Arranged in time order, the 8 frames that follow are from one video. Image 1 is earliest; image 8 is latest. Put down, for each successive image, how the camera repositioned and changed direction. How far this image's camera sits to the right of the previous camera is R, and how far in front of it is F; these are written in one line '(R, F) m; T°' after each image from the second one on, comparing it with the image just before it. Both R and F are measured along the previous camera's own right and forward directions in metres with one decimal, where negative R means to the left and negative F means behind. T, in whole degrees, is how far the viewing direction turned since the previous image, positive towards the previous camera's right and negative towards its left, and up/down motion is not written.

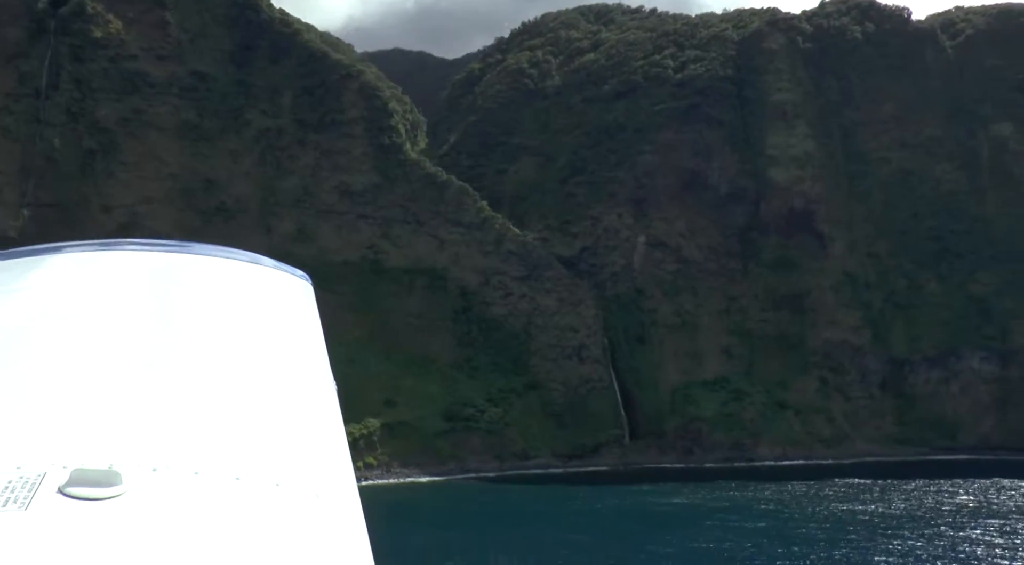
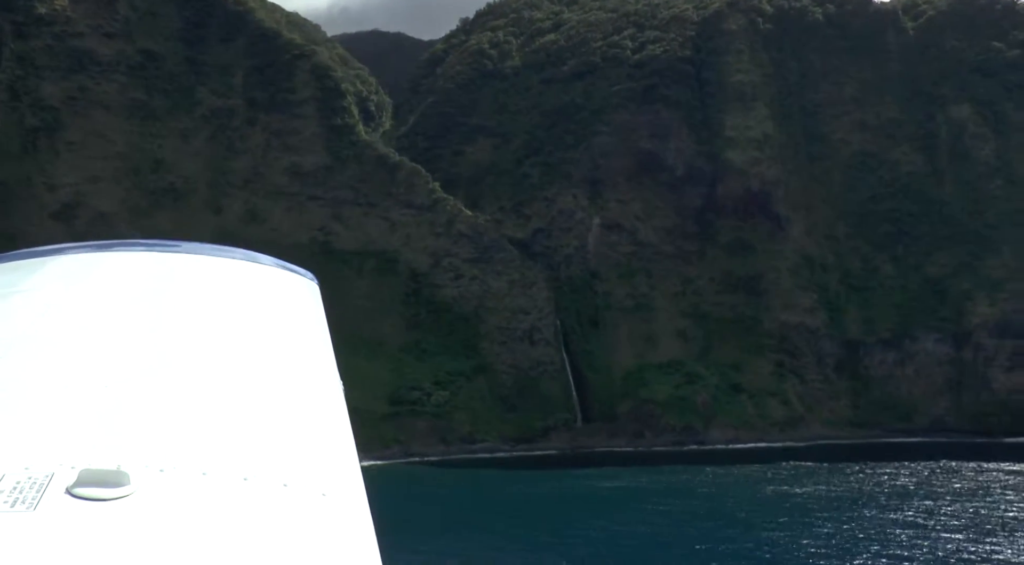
(+1.9, +0.5) m; +1°
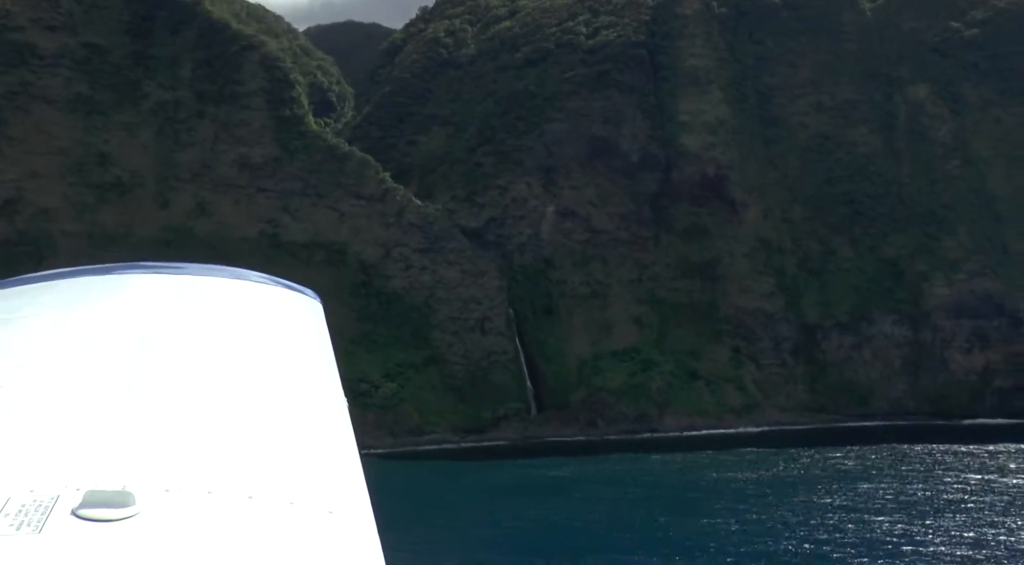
(+2.0, +0.5) m; 0°
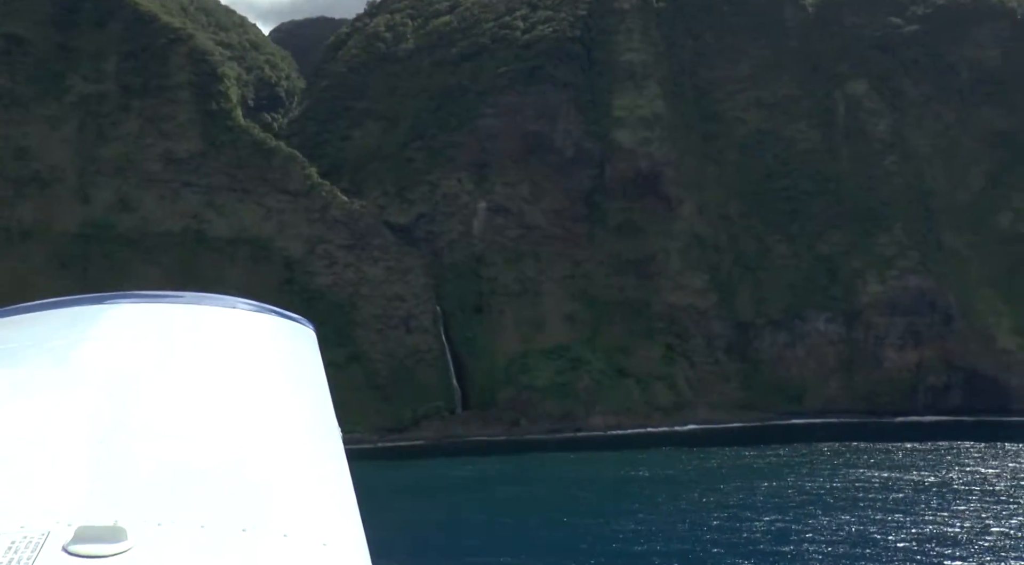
(+3.2, +0.7) m; +1°
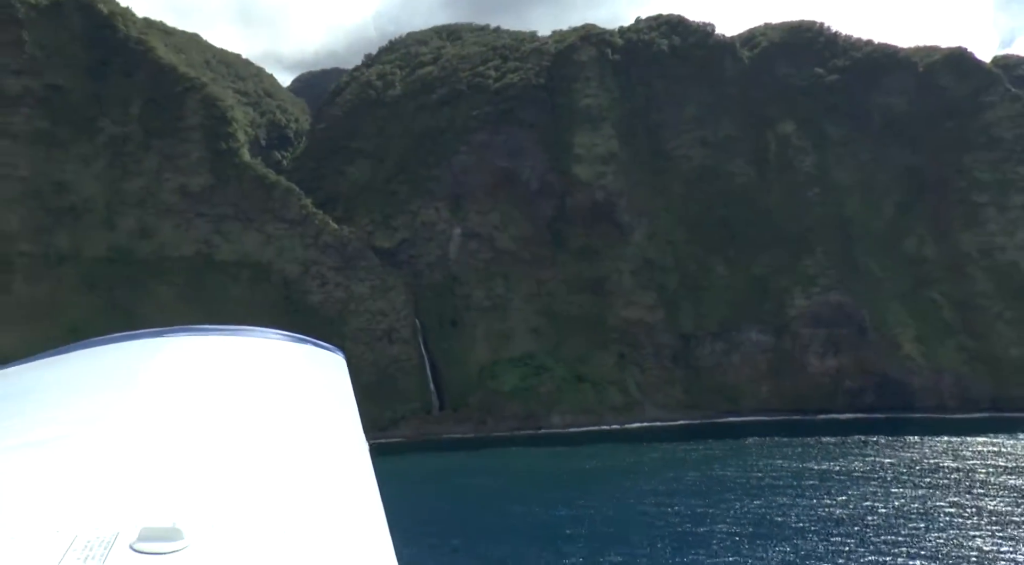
(+2.0, -7.7) m; 0°
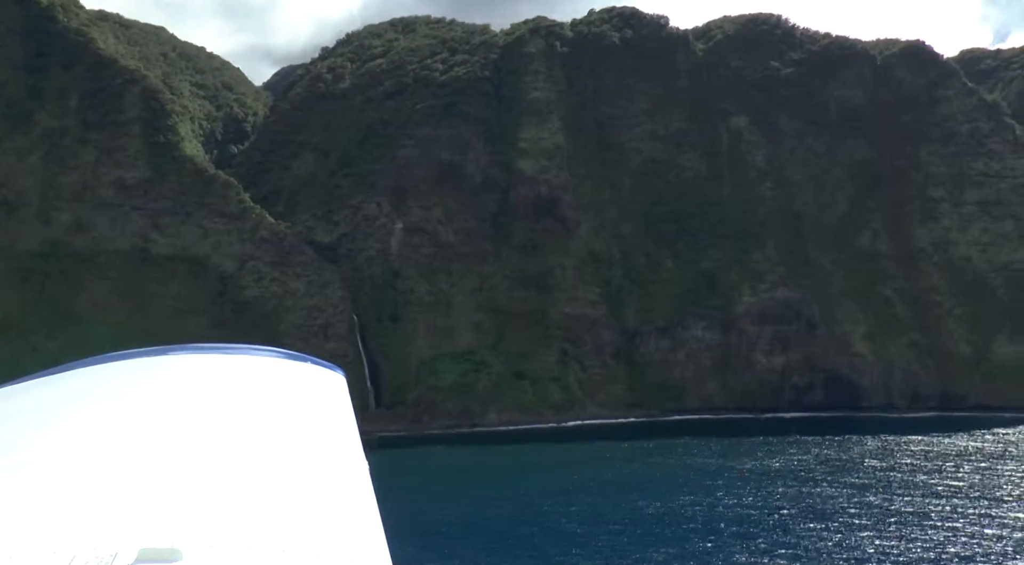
(+3.3, +0.8) m; 0°
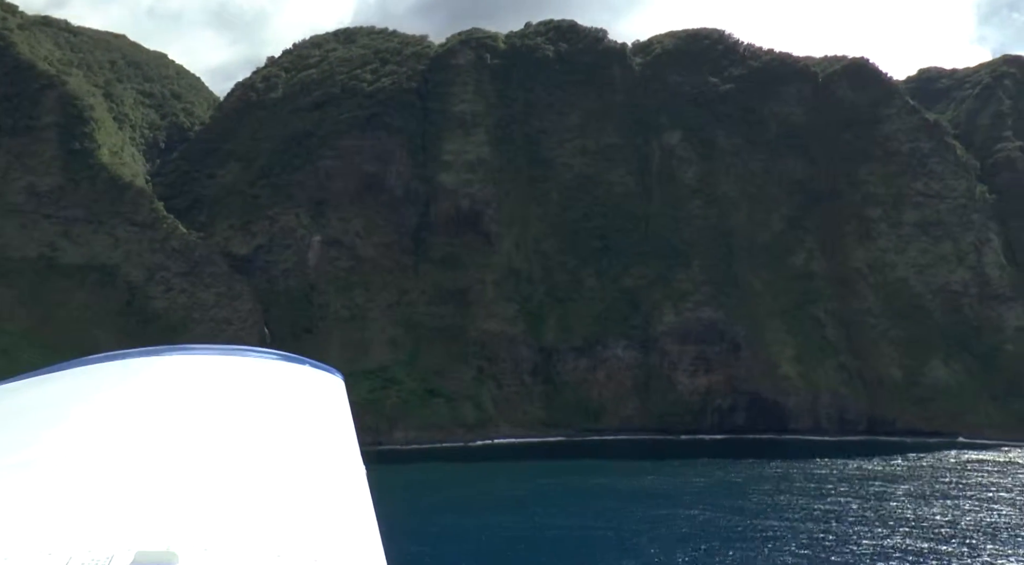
(+4.9, +1.2) m; 0°
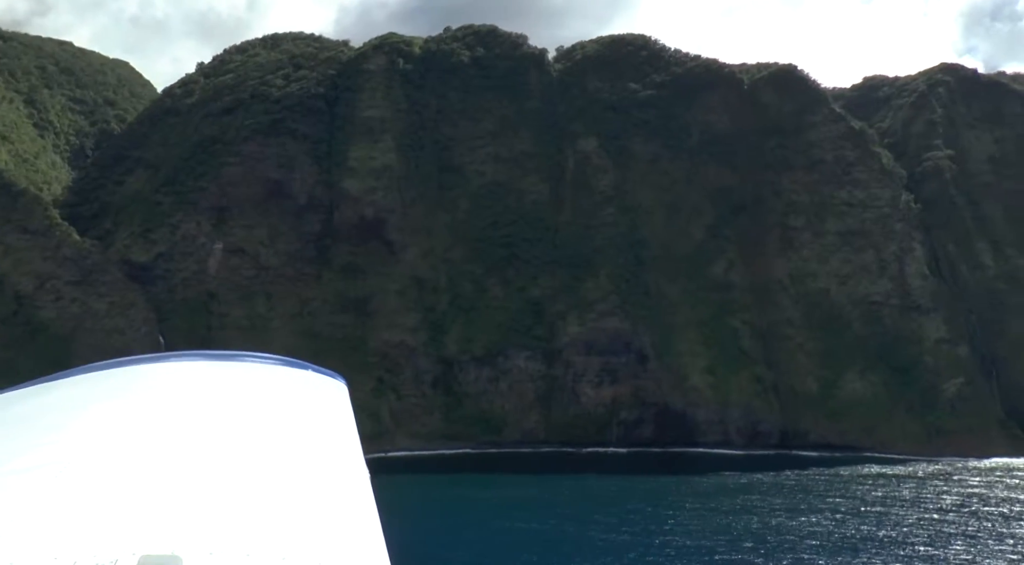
(+5.3, +1.2) m; 0°
